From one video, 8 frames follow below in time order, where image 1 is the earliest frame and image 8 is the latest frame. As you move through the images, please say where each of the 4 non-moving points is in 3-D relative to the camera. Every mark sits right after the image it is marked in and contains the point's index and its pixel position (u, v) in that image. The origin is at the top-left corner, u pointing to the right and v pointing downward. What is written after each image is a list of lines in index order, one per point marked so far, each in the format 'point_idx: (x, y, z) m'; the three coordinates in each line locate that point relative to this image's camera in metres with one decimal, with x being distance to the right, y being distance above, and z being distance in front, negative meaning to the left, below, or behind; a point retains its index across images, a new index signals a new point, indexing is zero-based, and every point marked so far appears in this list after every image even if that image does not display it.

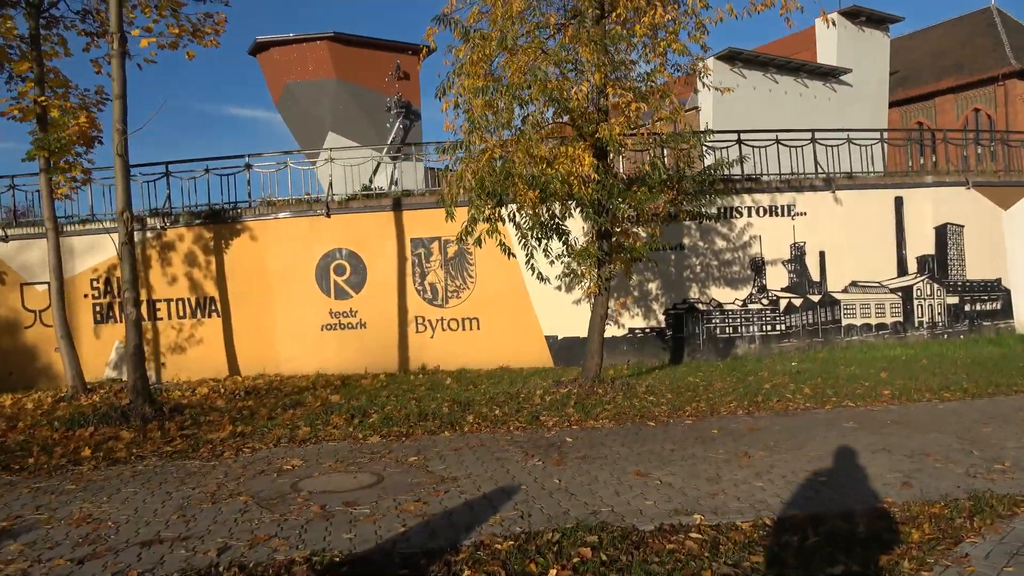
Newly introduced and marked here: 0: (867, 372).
0: (+5.3, -1.3, +11.2) m
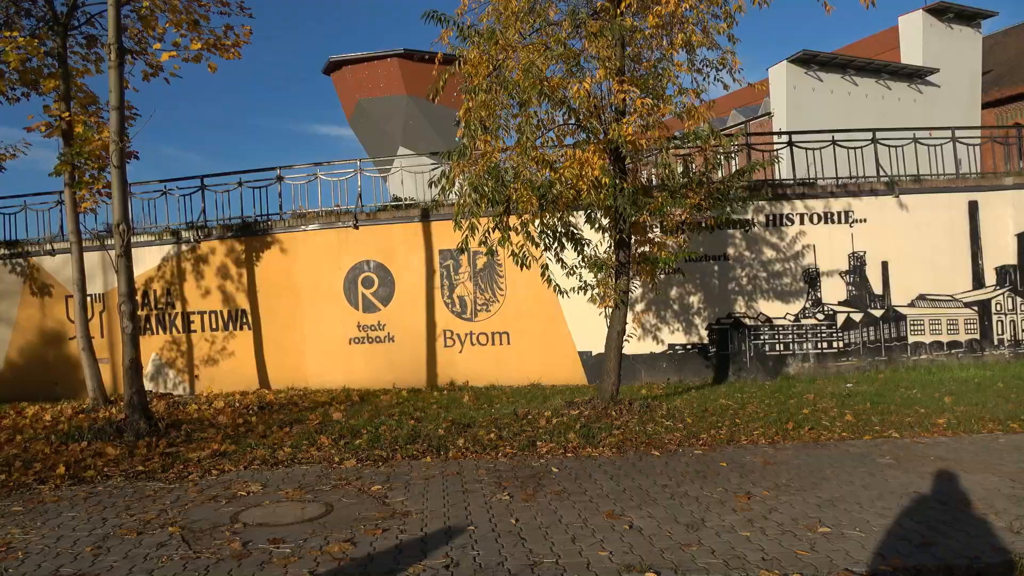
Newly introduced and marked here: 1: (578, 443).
0: (+5.5, -1.4, +10.1) m
1: (+0.6, -1.4, +7.0) m
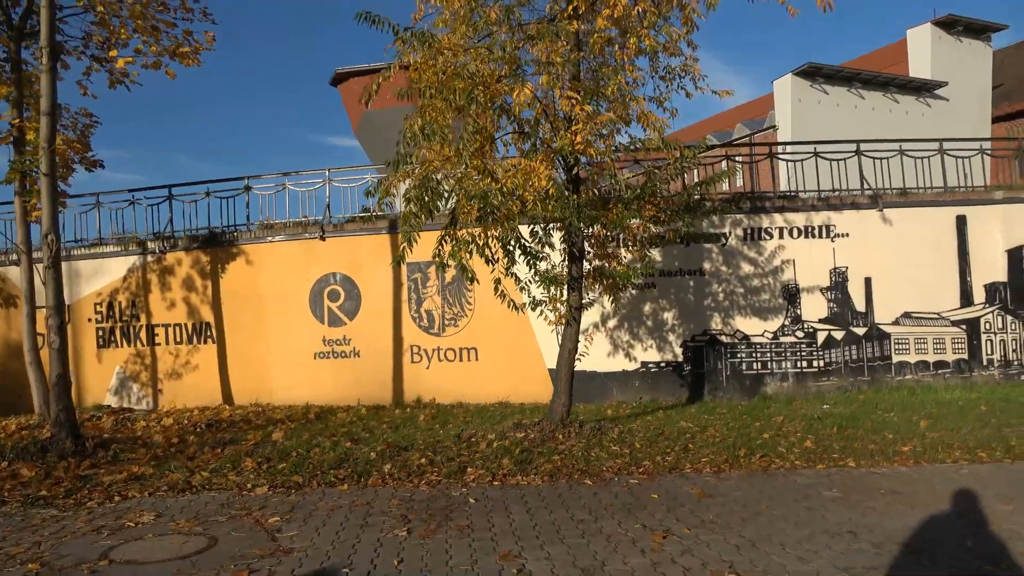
0: (+5.0, -1.7, +9.6) m
1: (0.0, -1.6, +6.6) m
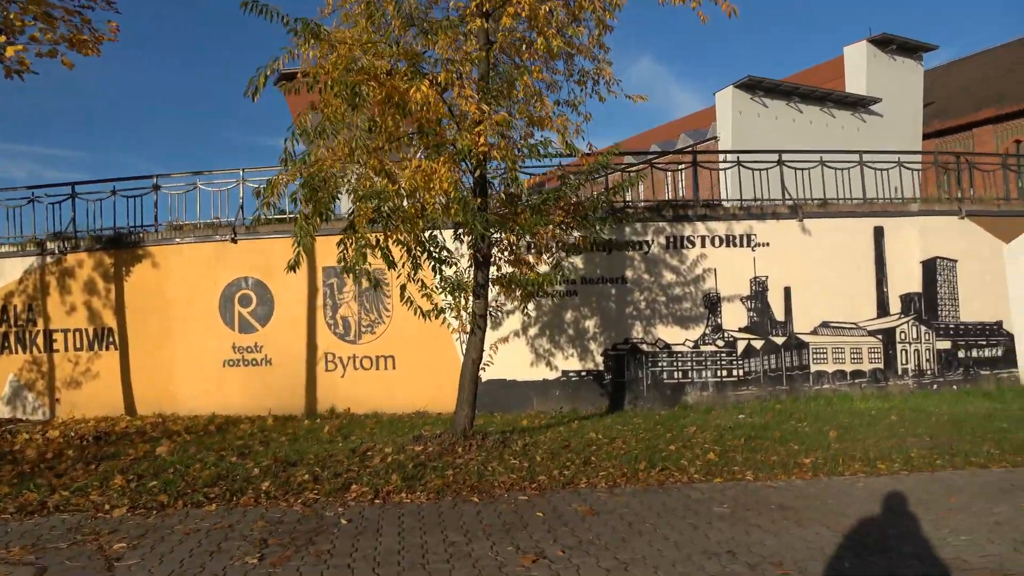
0: (+3.8, -1.8, +9.5) m
1: (-1.0, -1.6, +6.2) m
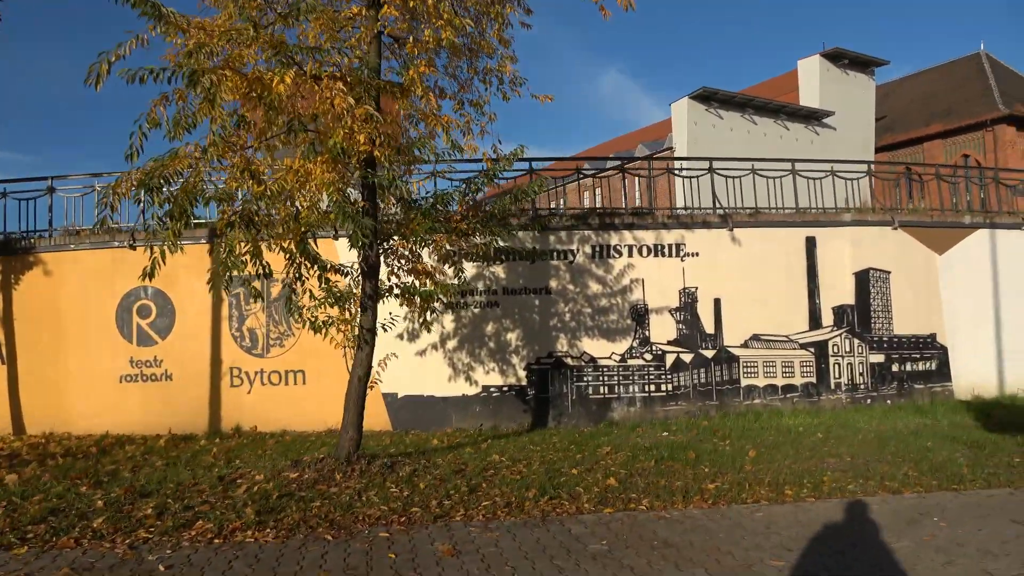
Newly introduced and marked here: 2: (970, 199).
0: (+2.7, -1.9, +9.1) m
1: (-2.0, -1.7, +5.6) m
2: (+9.1, +1.7, +14.9) m
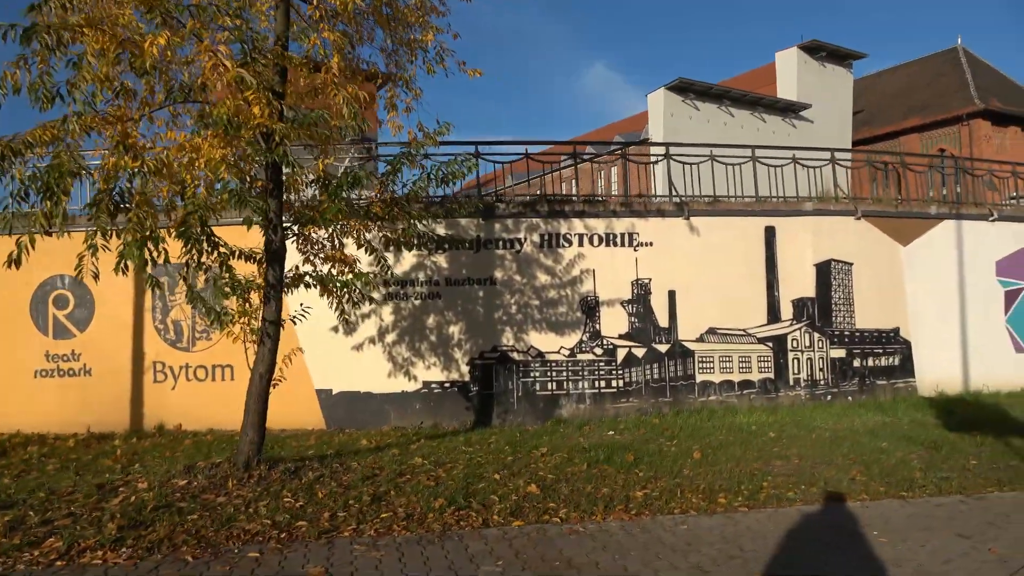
0: (+1.9, -1.8, +8.5) m
1: (-2.7, -1.6, +4.9) m
2: (+8.2, +1.9, +14.5) m
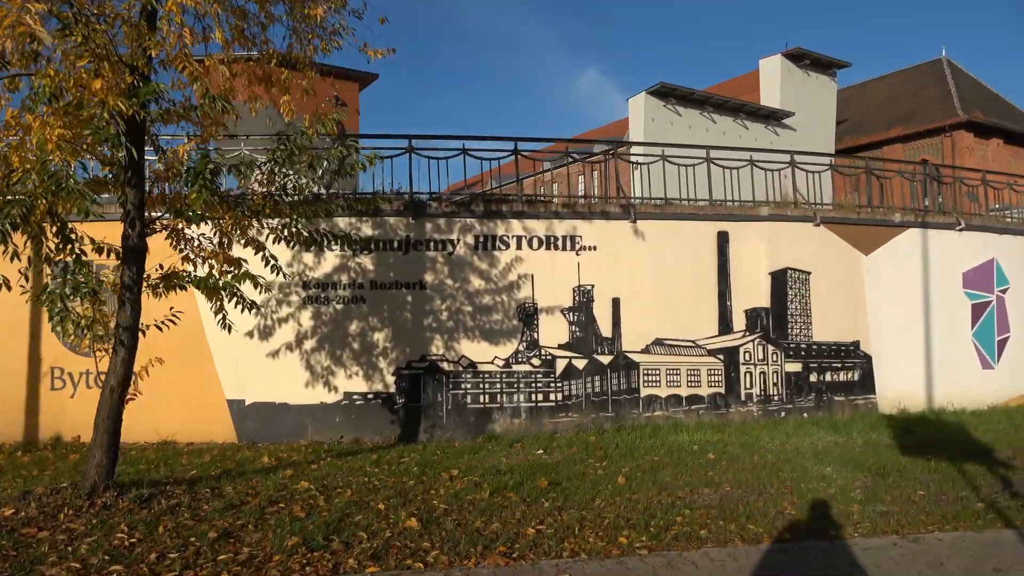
0: (+0.9, -1.9, +7.8) m
1: (-3.5, -1.6, +4.1) m
2: (+7.2, +1.7, +13.8) m
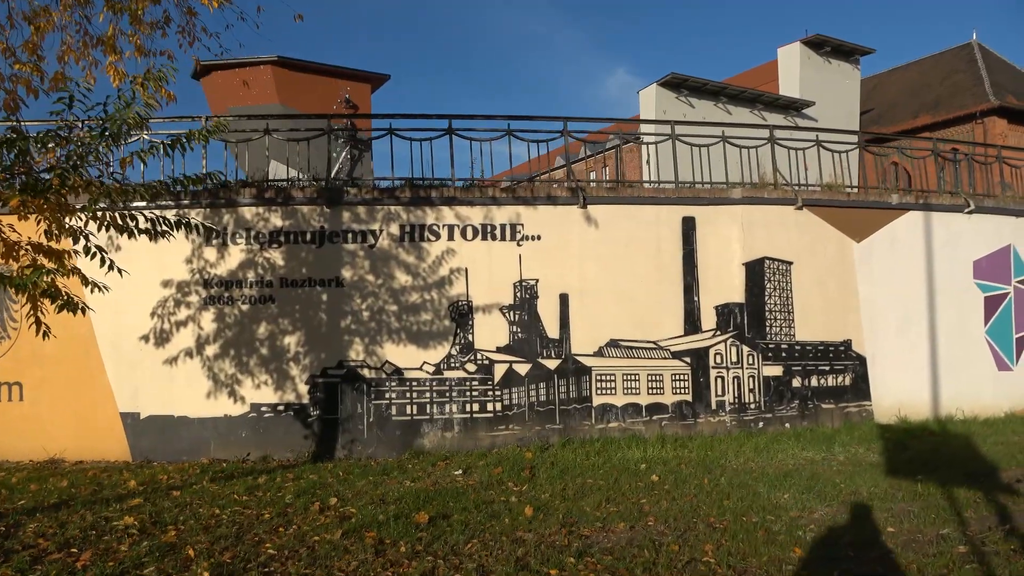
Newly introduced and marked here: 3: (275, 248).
0: (0.0, -1.9, +6.5) m
1: (-4.6, -1.6, +3.0) m
2: (+6.5, +1.8, +12.3) m
3: (-2.8, +0.5, +9.1) m
